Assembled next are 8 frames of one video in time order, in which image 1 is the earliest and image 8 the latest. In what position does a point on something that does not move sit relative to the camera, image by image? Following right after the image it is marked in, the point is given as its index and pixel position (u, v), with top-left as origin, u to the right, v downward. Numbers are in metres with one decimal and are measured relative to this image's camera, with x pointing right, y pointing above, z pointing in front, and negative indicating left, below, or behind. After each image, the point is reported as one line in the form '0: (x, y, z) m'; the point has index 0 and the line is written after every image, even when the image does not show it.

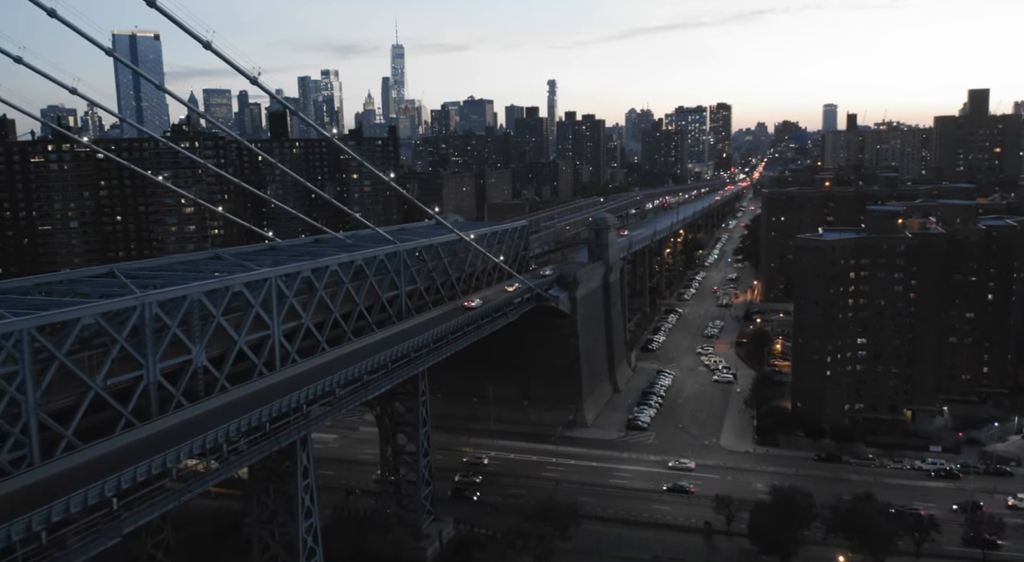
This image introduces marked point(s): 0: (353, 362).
0: (-3.7, -1.9, +18.6) m
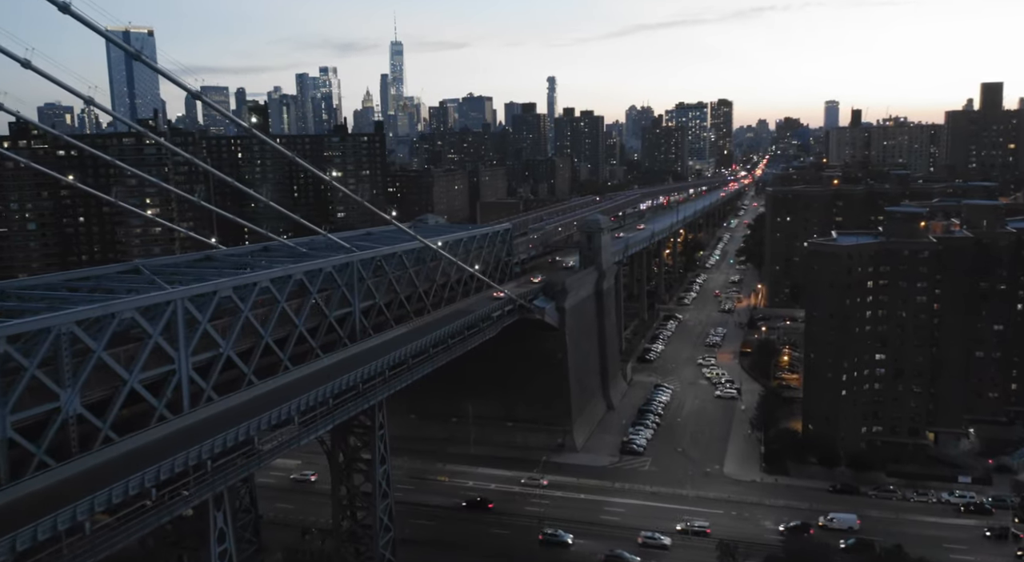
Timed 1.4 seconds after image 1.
0: (-4.4, -2.3, +15.6) m
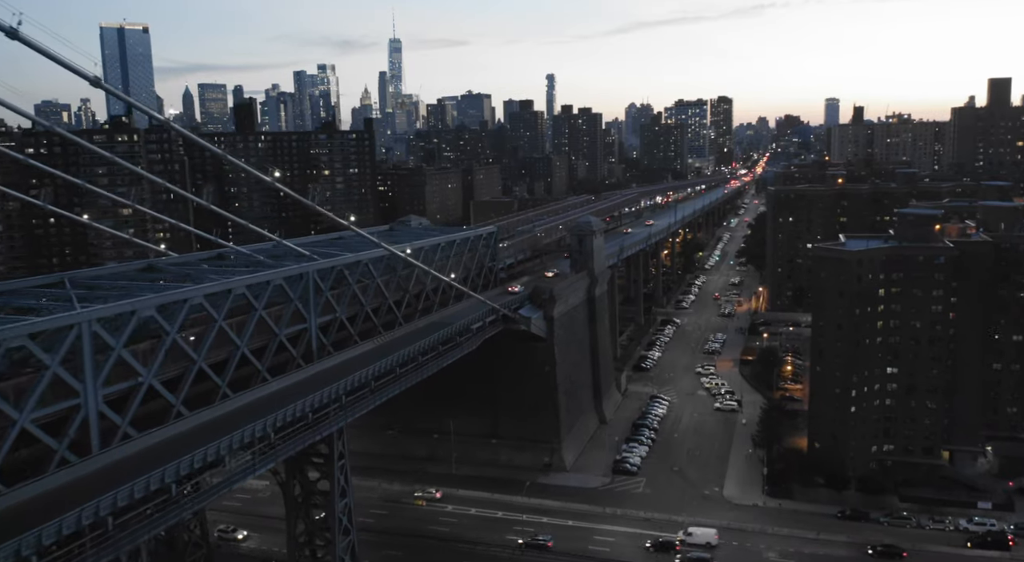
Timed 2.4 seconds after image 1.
0: (-4.9, -2.5, +13.6) m
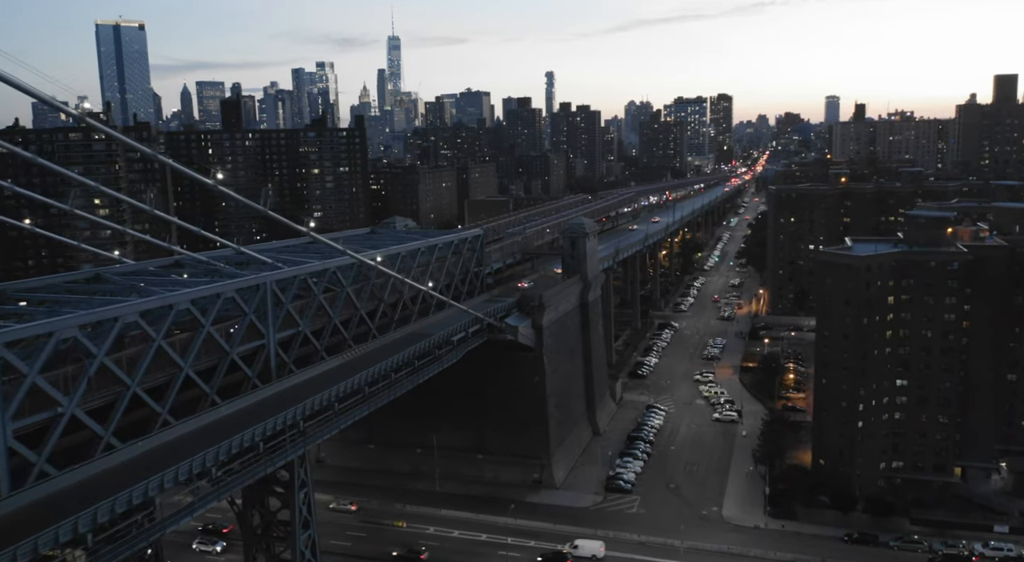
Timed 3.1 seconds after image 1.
0: (-5.3, -2.8, +12.1) m
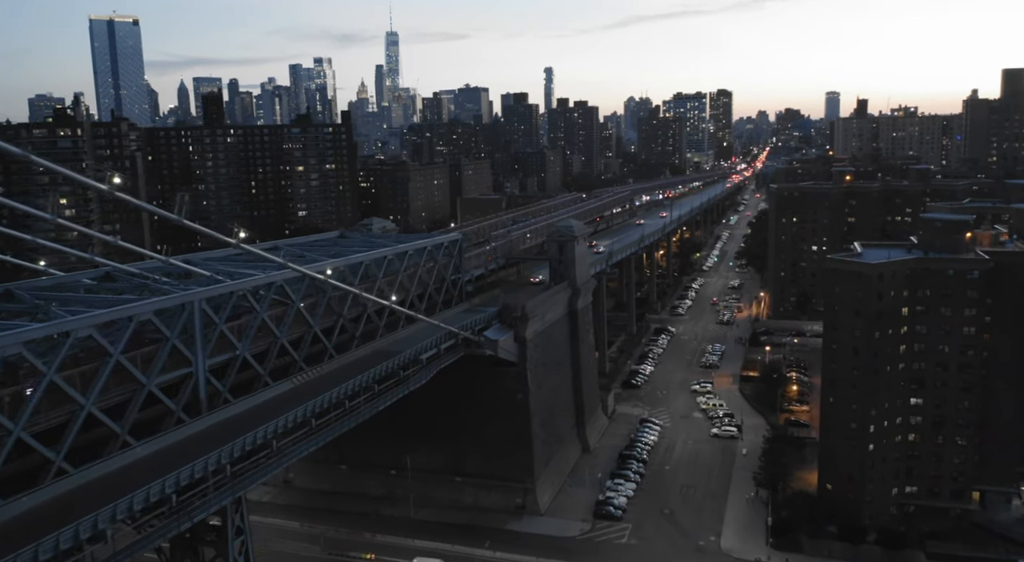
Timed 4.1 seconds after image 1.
0: (-5.9, -3.1, +10.0) m
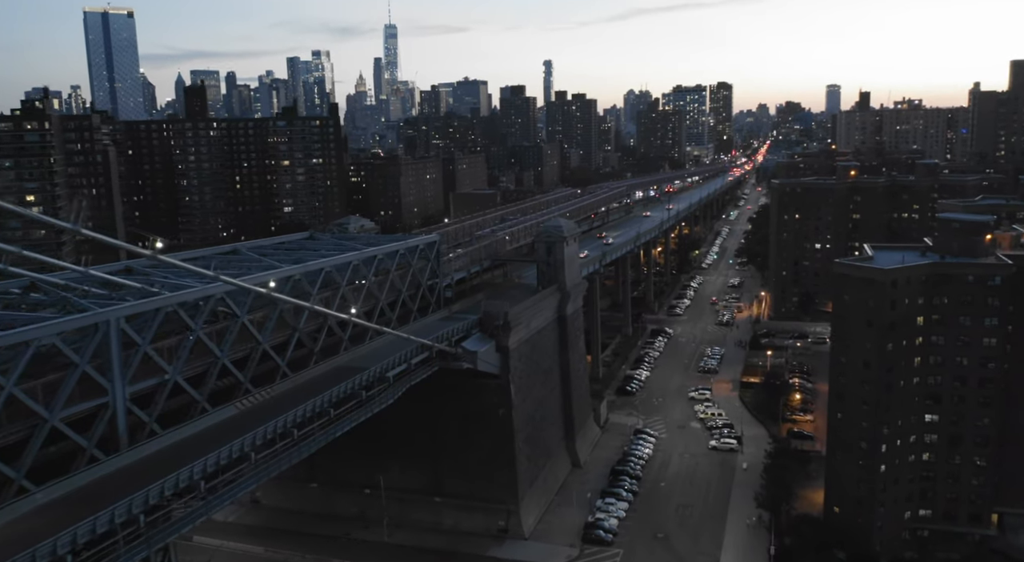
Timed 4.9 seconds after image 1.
0: (-6.4, -3.4, +8.3) m
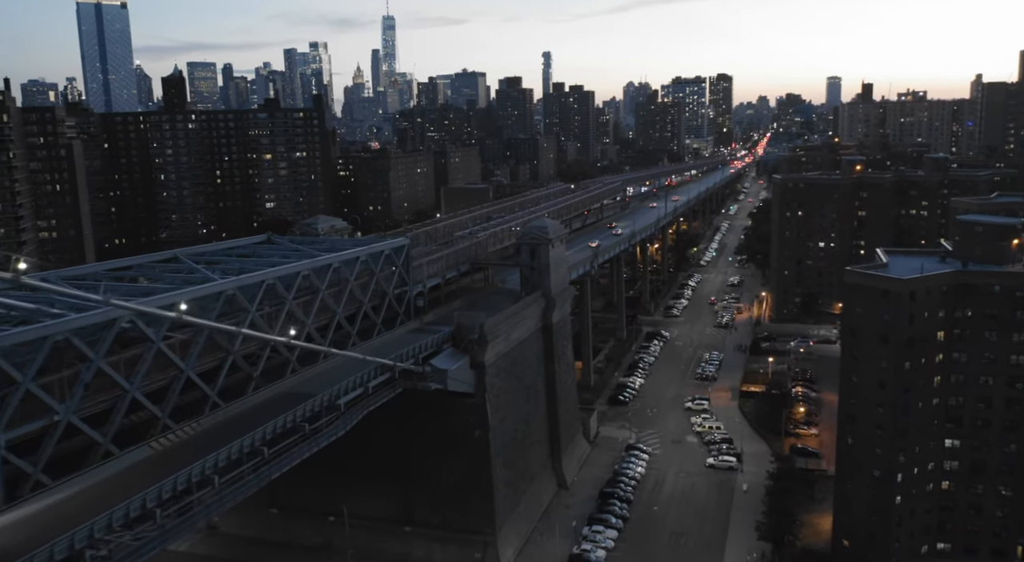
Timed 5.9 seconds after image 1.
0: (-6.9, -3.7, +6.2) m
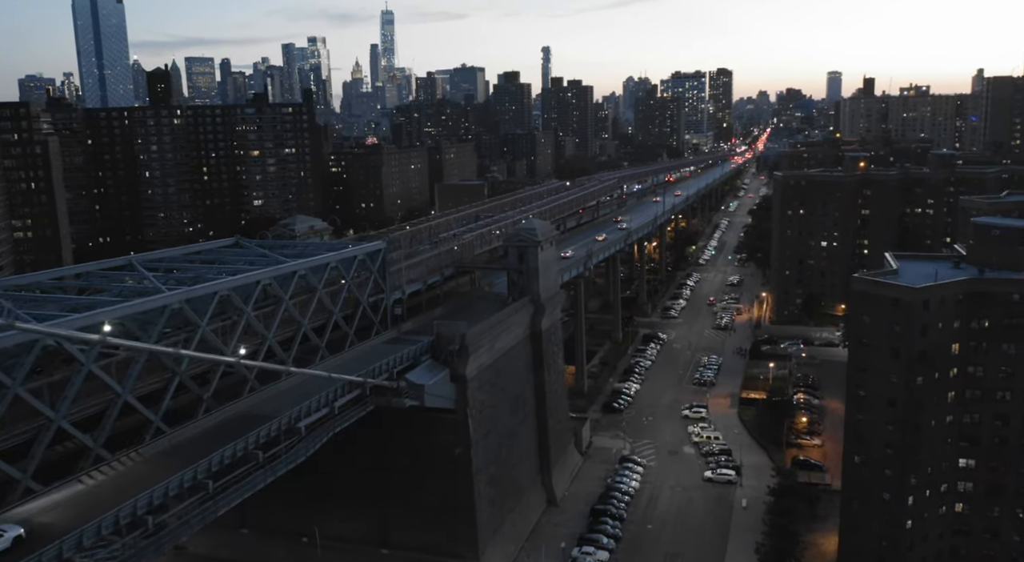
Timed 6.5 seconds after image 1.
0: (-7.3, -3.9, +4.9) m
